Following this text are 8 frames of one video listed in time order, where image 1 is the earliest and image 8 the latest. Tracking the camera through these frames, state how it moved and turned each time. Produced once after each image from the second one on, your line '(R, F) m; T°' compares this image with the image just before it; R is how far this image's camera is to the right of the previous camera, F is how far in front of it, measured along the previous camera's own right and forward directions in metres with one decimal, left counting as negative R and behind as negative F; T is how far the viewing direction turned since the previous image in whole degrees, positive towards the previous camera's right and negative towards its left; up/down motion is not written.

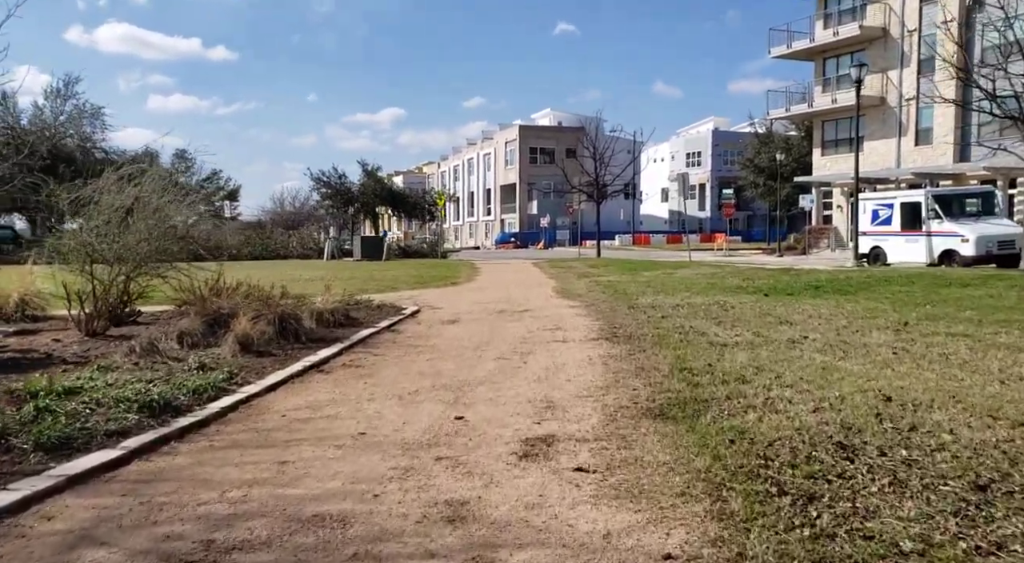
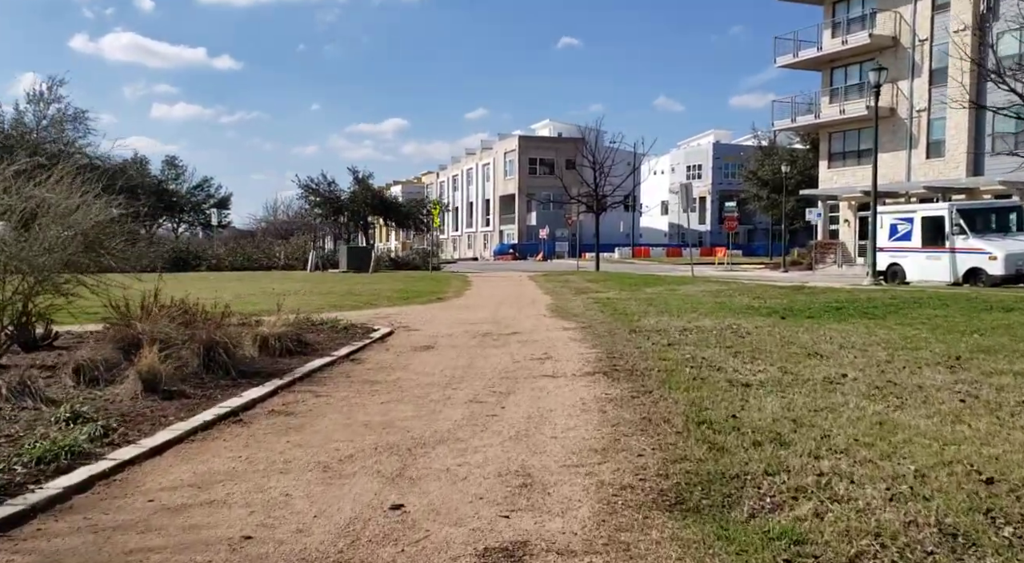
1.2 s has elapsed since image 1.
(+0.2, +1.8) m; 0°
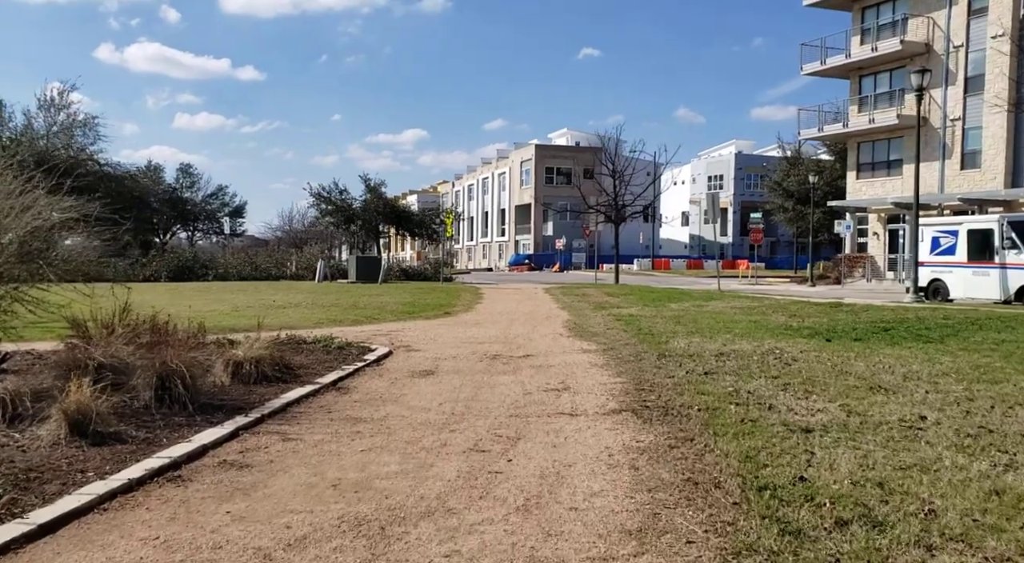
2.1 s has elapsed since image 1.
(0.0, +1.4) m; -1°
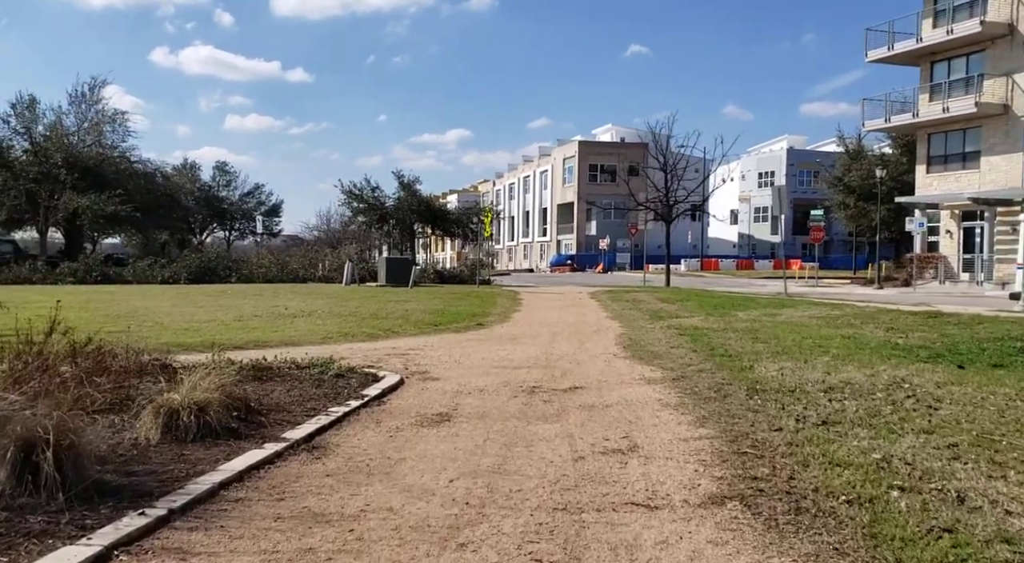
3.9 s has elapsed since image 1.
(0.0, +2.6) m; -3°
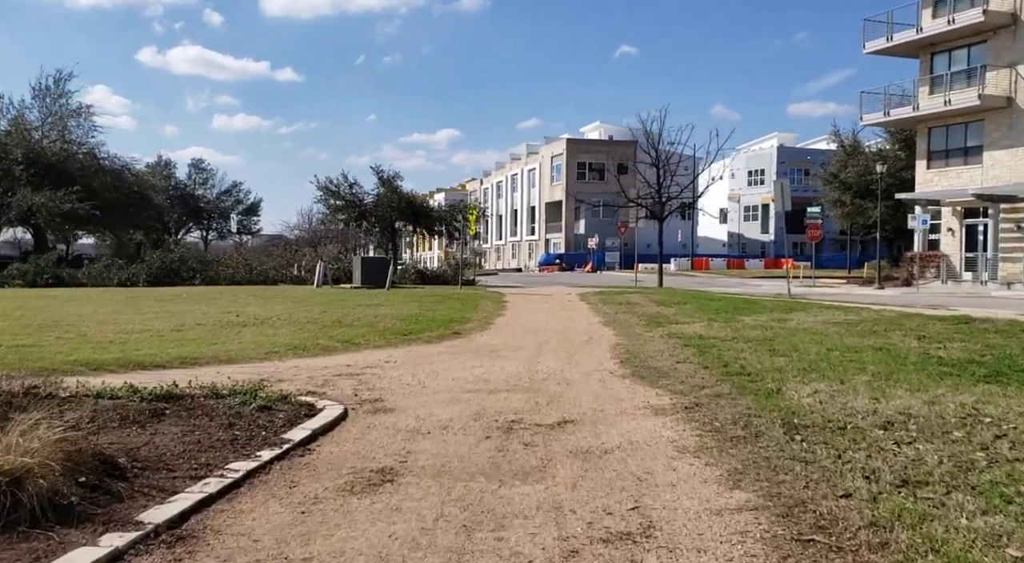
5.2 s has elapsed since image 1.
(+0.1, +1.9) m; +1°
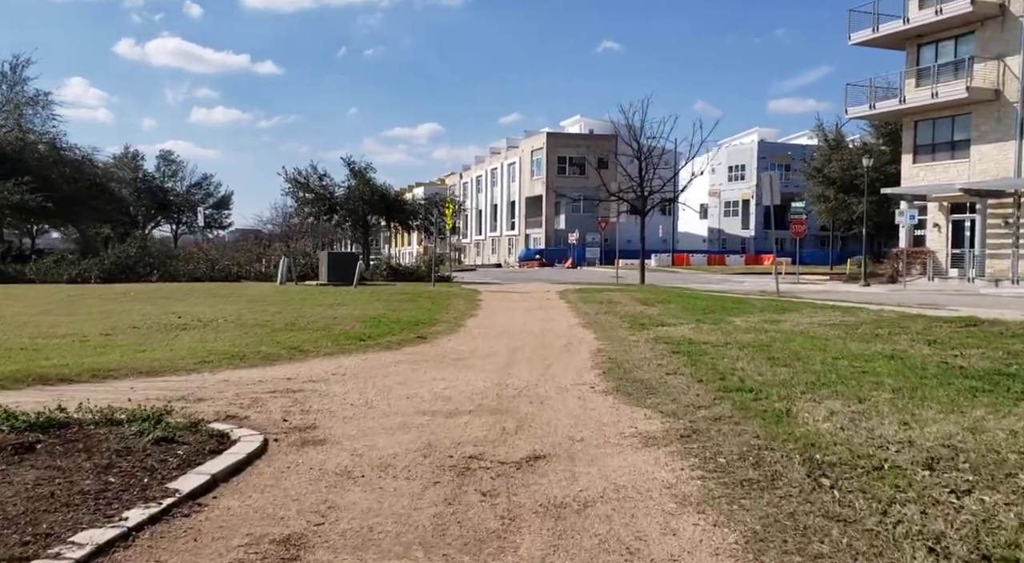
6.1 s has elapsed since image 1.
(+0.2, +1.4) m; +1°
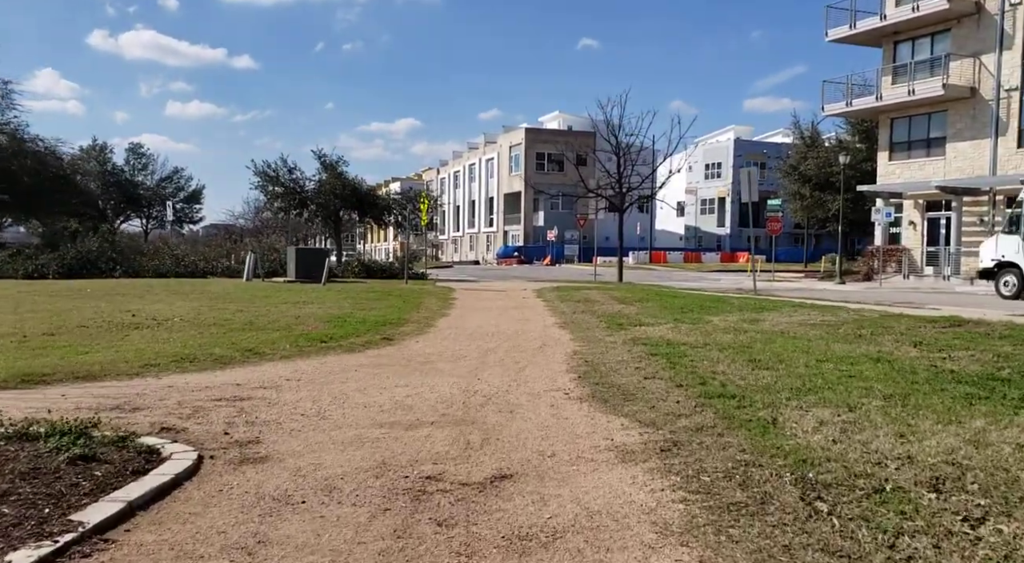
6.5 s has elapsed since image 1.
(+0.1, +0.6) m; +2°
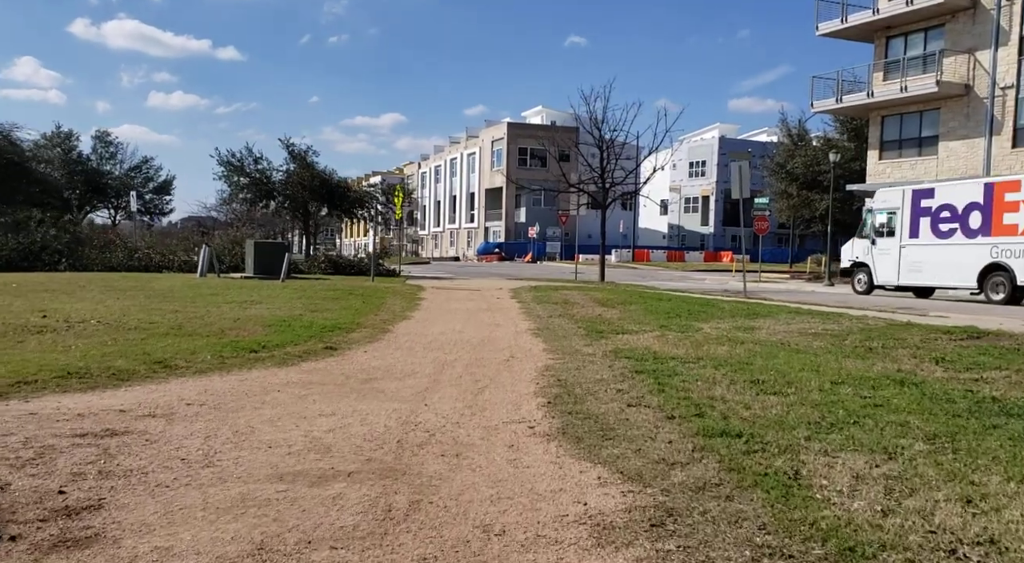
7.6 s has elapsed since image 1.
(+0.2, +1.6) m; +1°
